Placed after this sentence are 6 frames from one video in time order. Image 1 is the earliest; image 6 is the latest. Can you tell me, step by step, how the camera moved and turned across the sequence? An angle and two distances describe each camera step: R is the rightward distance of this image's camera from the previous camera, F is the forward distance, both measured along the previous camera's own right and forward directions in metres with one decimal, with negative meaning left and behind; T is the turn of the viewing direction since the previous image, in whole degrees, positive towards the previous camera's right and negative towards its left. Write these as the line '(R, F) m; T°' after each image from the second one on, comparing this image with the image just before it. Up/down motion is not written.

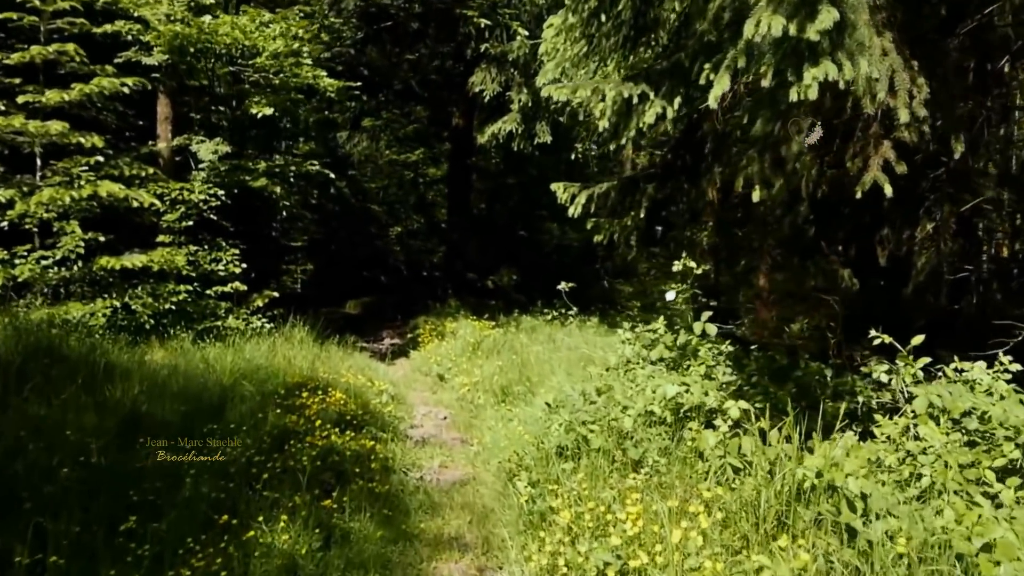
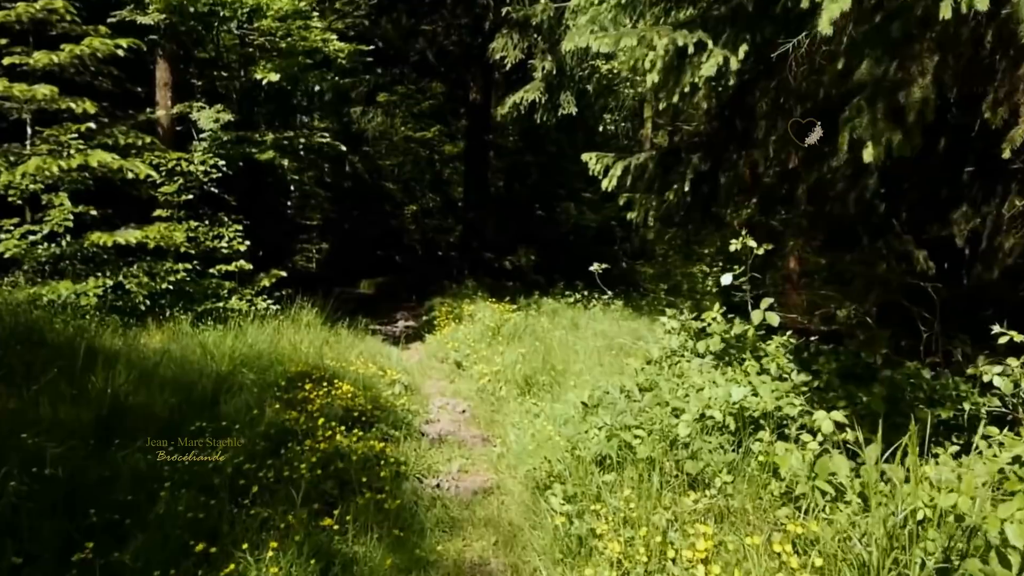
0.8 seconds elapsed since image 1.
(-0.1, +0.6) m; -1°
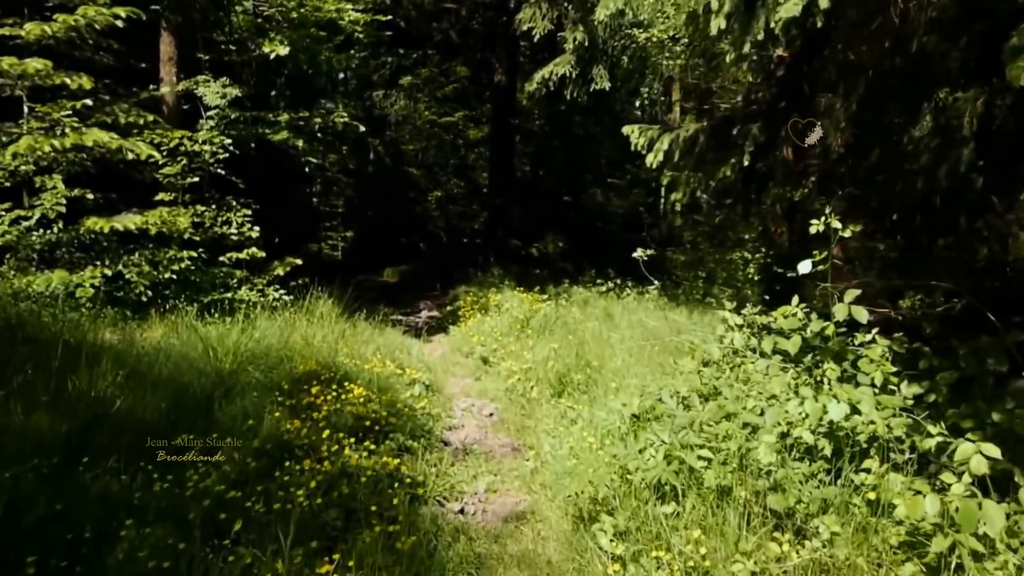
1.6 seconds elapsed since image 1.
(0.0, +0.6) m; -2°
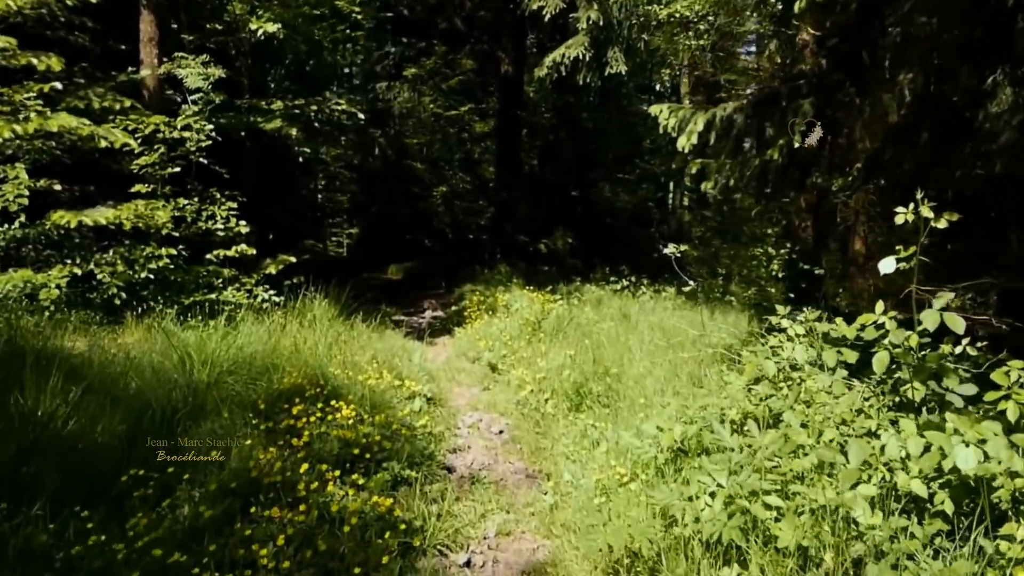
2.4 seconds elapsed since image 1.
(0.0, +0.6) m; 0°
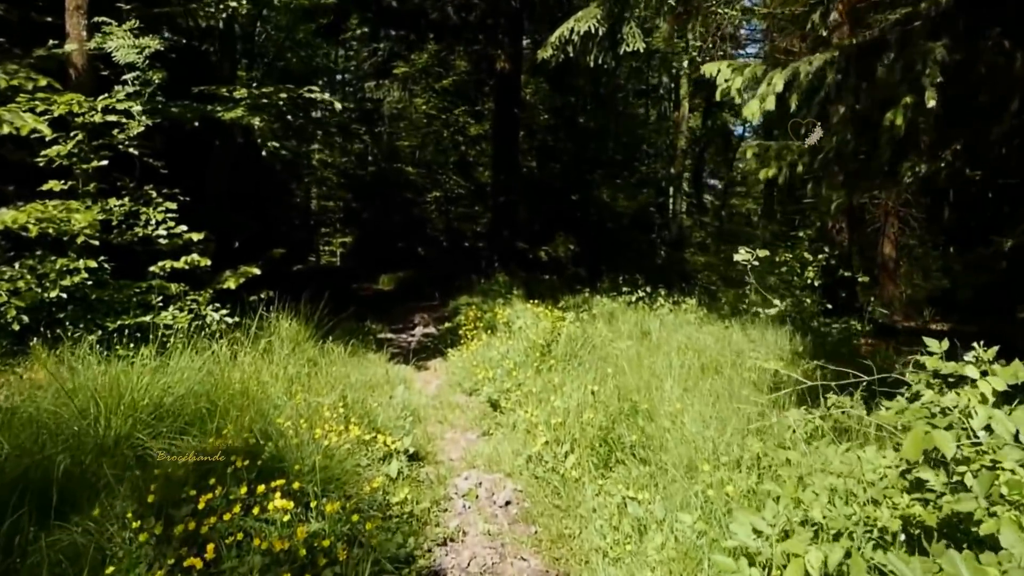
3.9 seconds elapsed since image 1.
(-0.1, +1.2) m; 0°
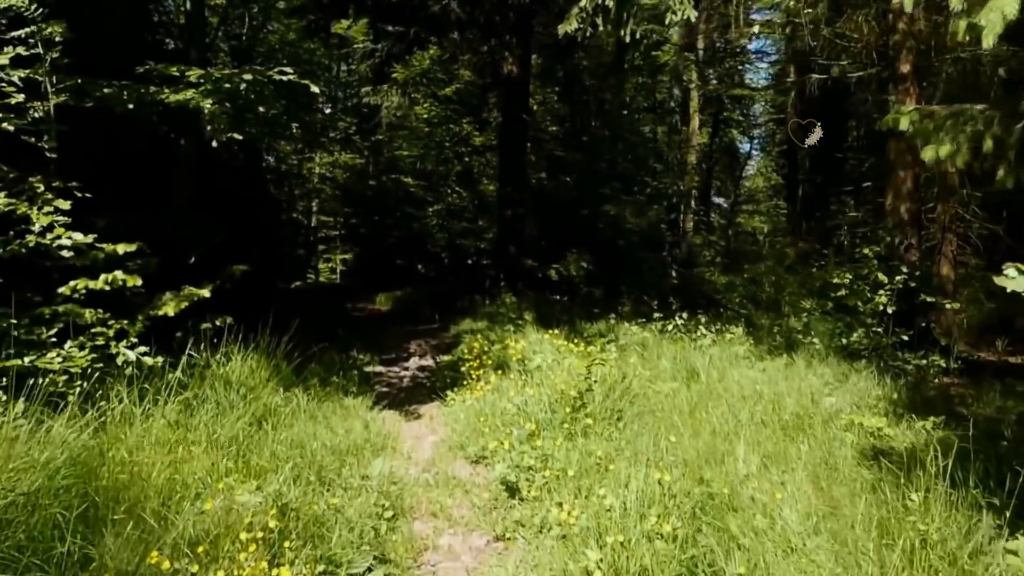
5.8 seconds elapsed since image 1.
(-0.1, +1.5) m; 0°
